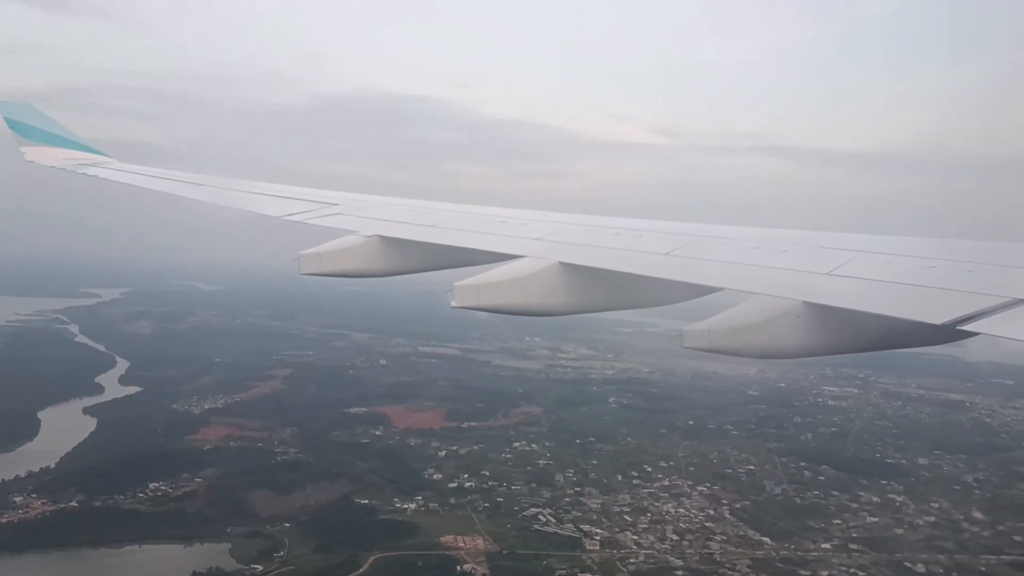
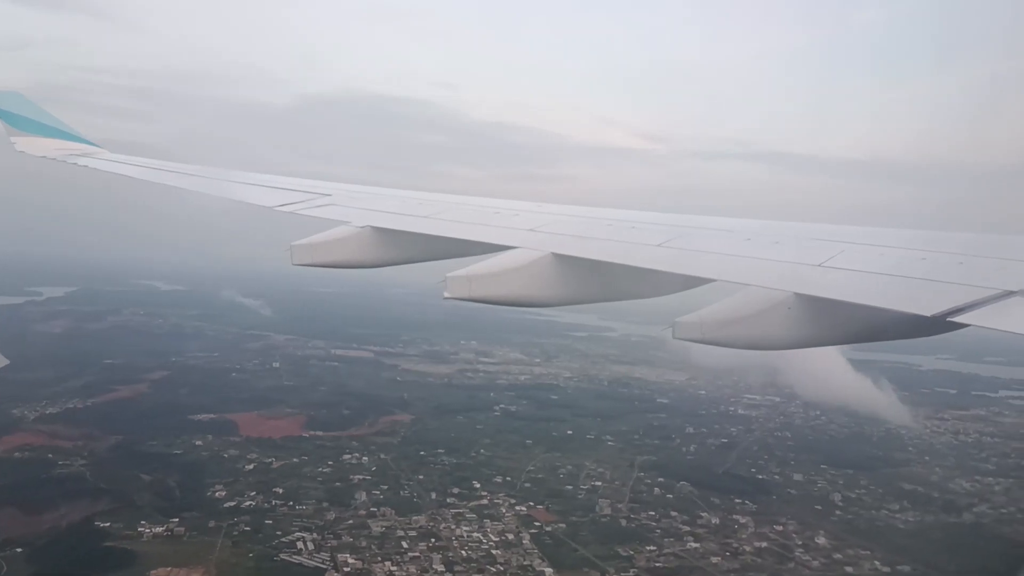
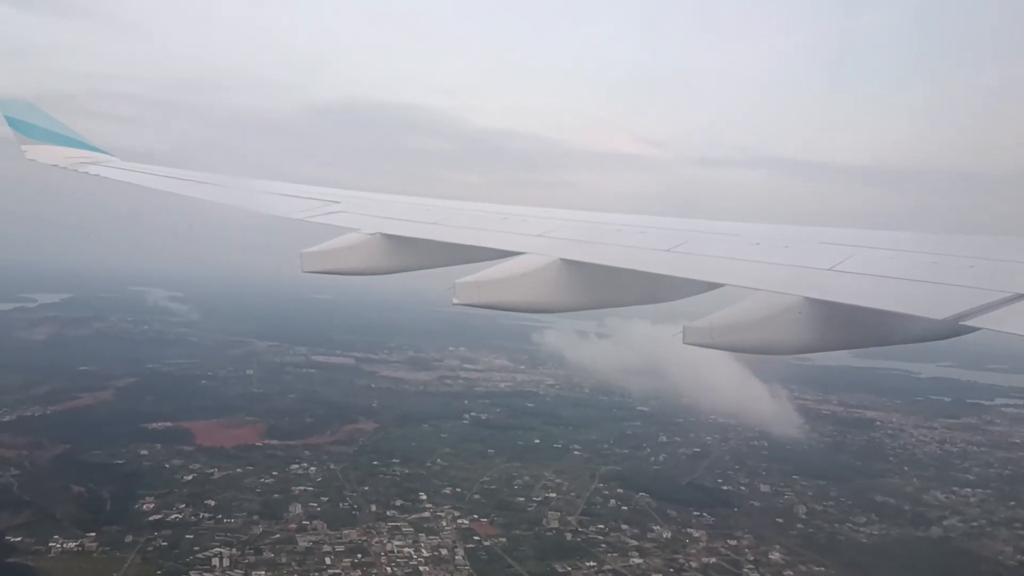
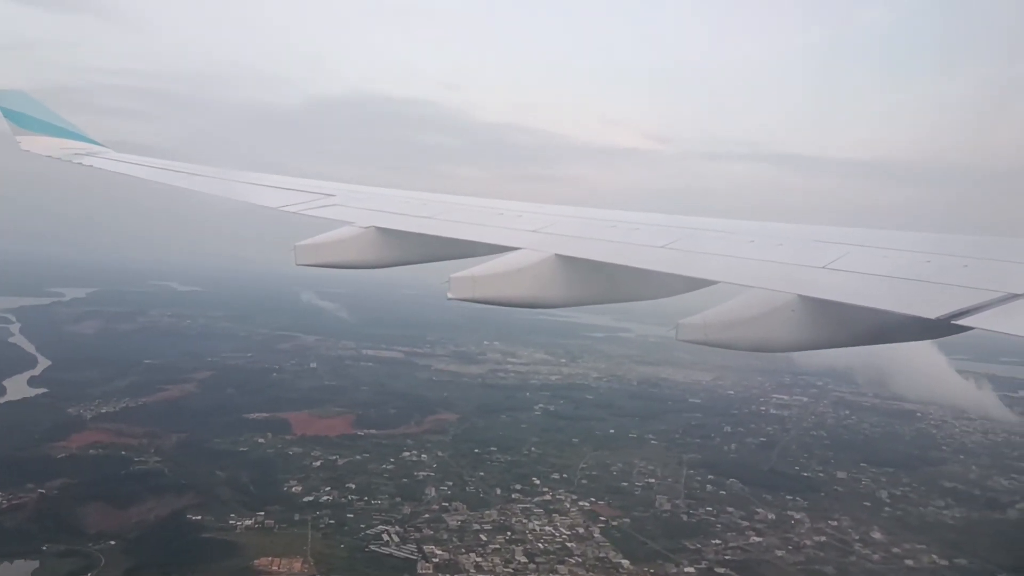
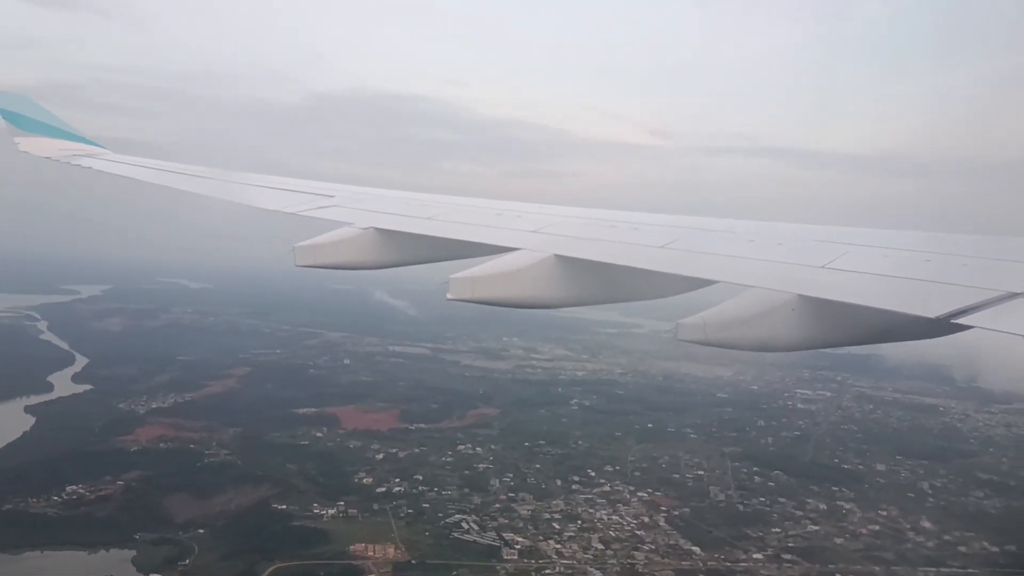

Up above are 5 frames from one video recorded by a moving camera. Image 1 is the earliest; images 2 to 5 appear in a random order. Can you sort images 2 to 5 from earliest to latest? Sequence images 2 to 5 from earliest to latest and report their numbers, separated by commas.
5, 4, 2, 3
